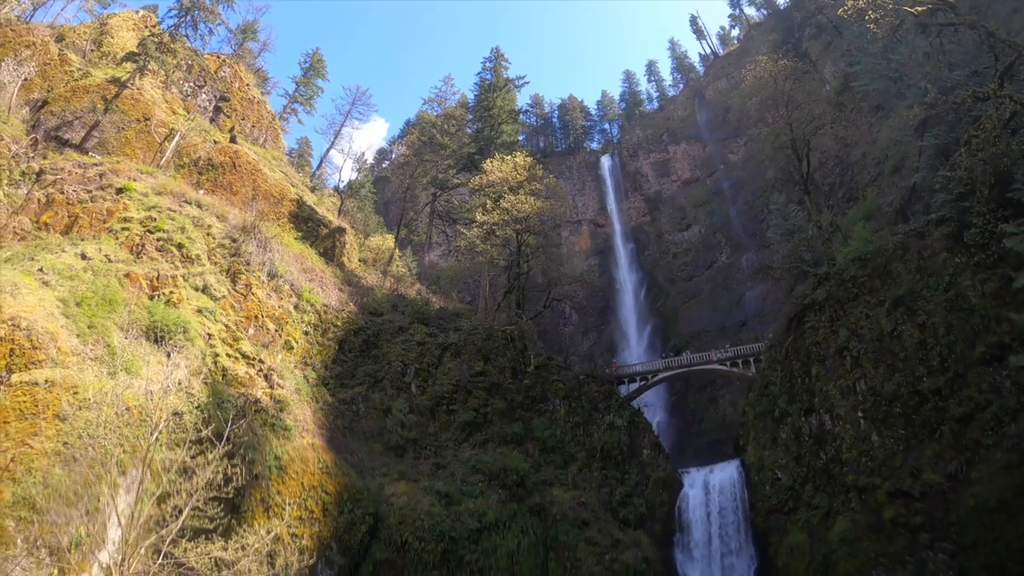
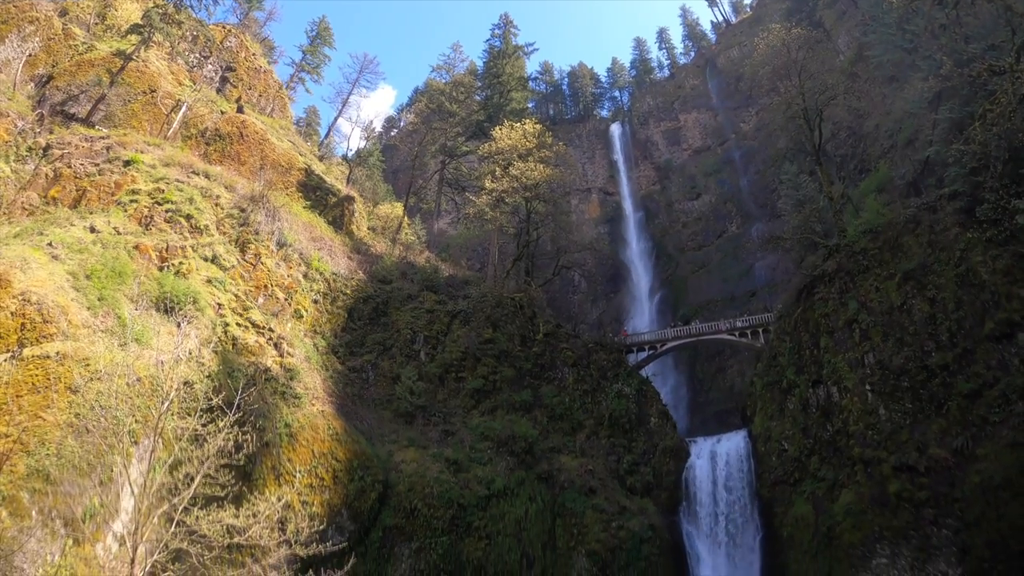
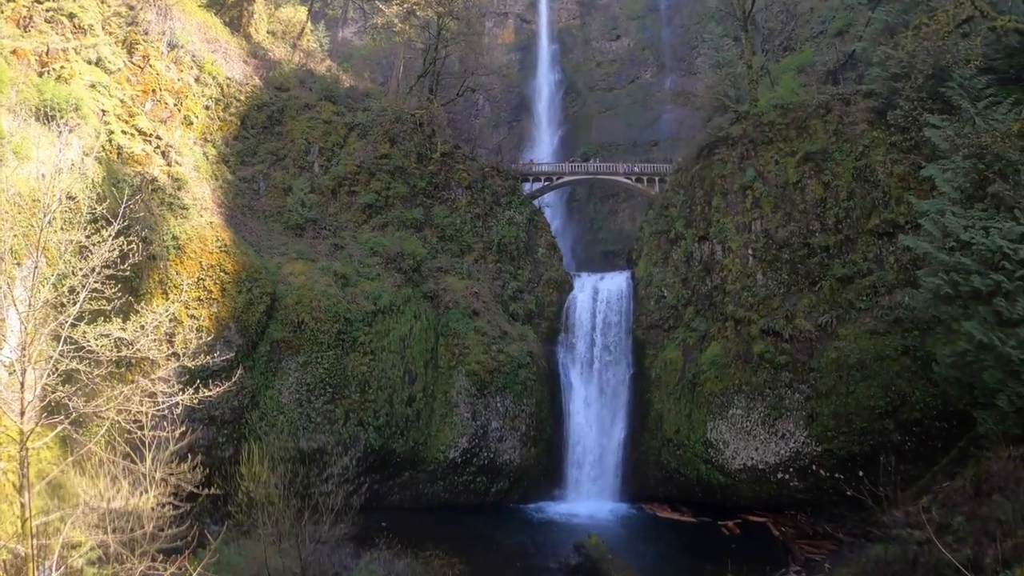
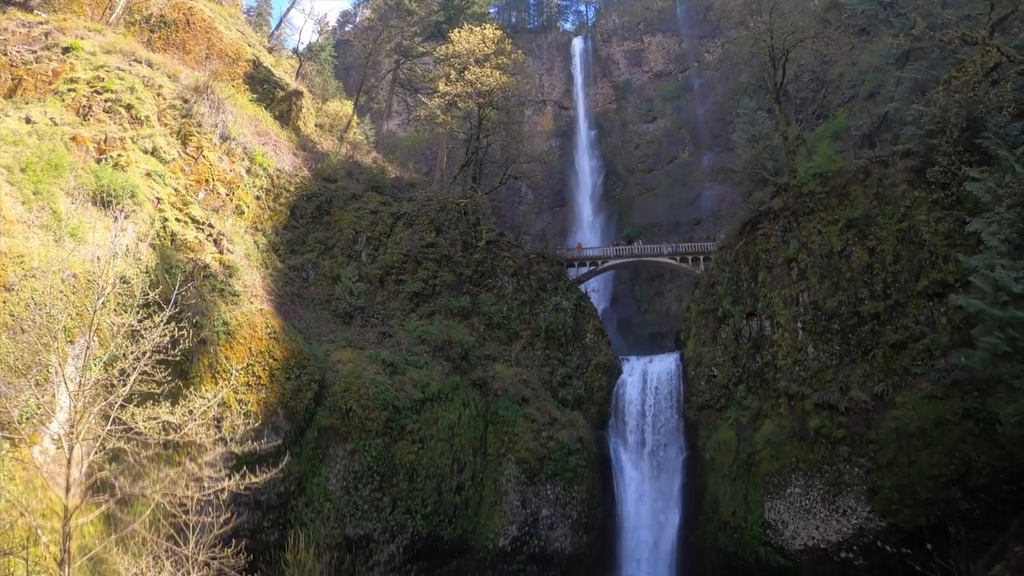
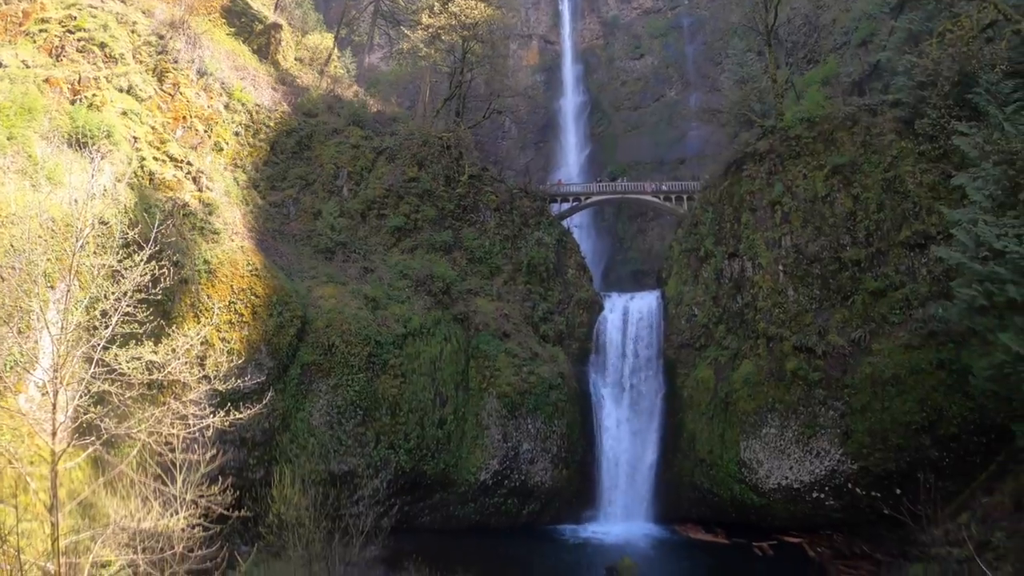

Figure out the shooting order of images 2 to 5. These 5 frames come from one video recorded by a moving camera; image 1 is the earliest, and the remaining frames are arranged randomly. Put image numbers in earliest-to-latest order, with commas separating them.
2, 4, 5, 3
